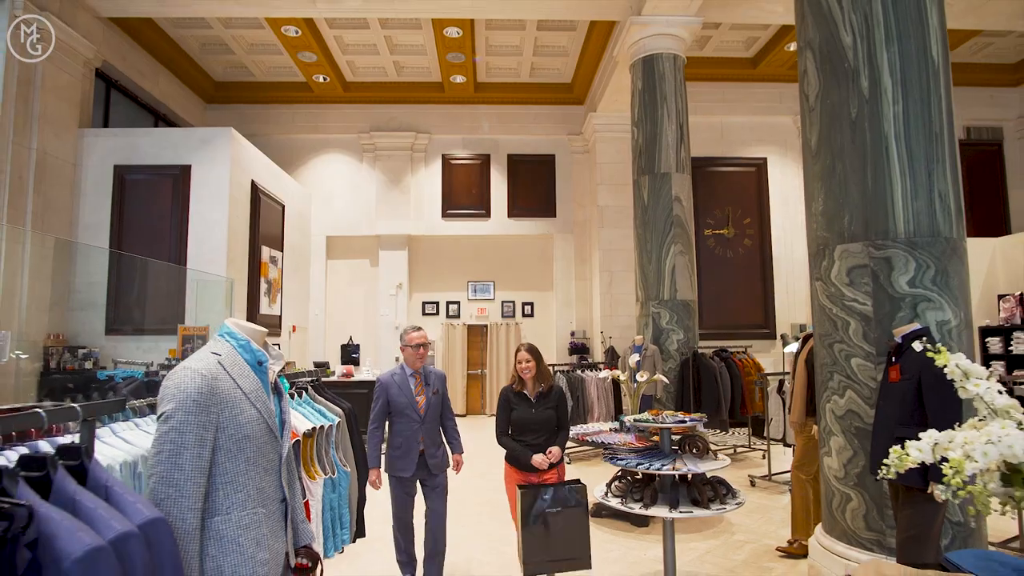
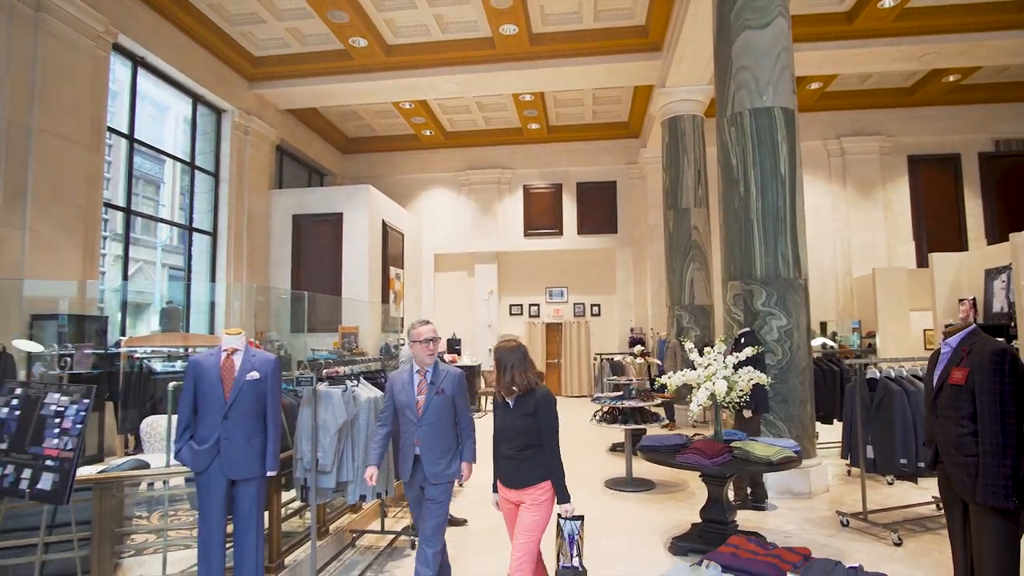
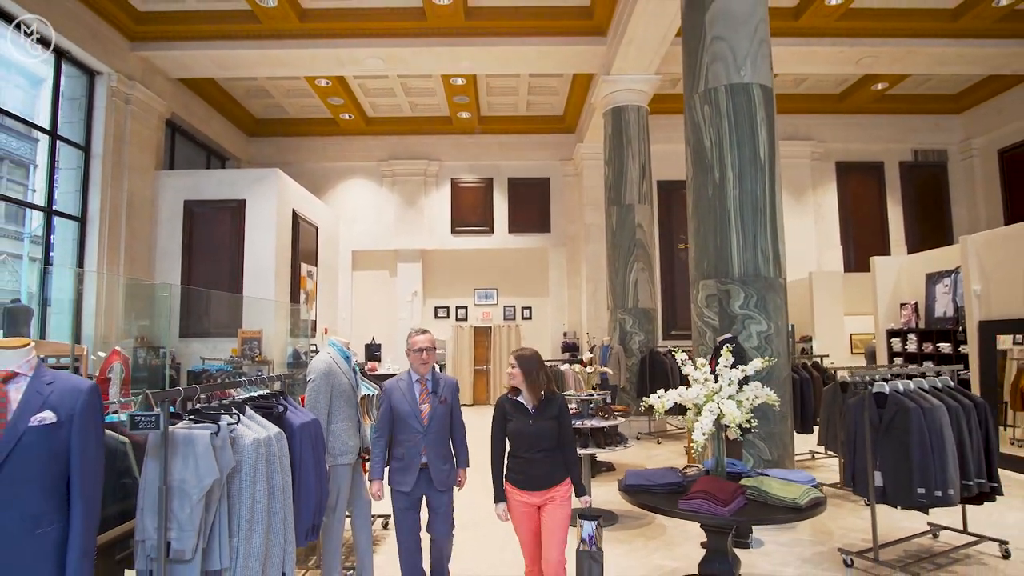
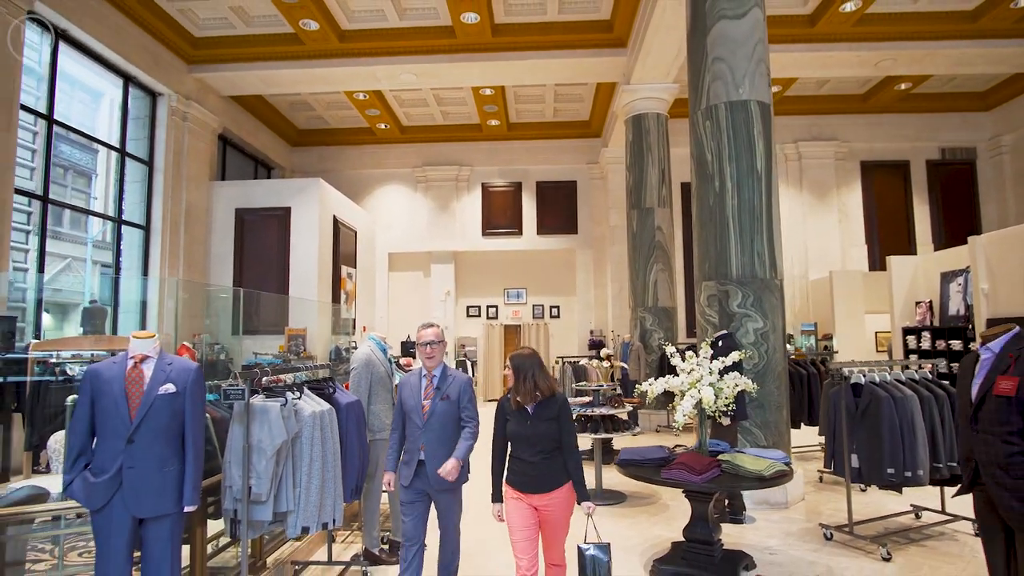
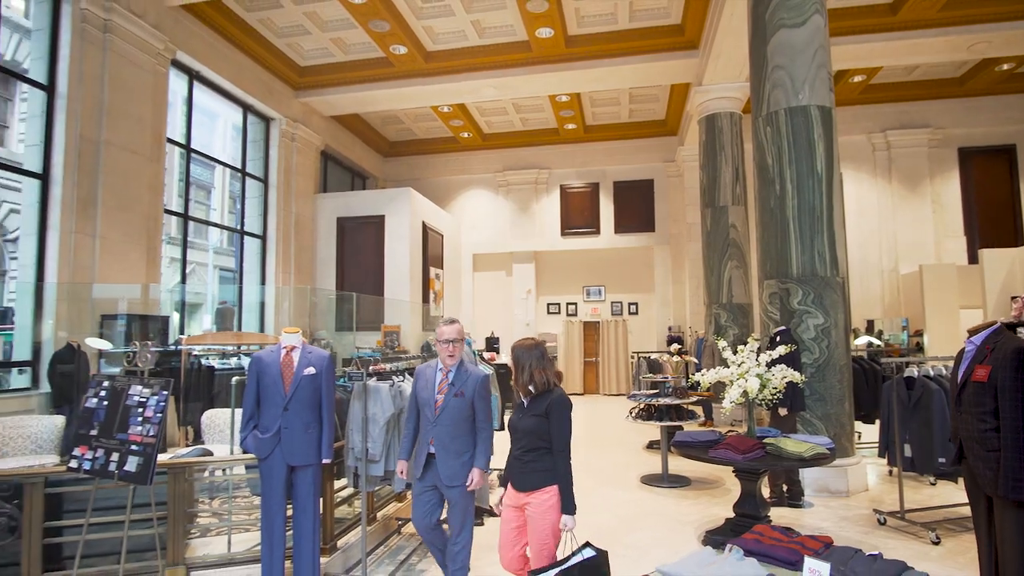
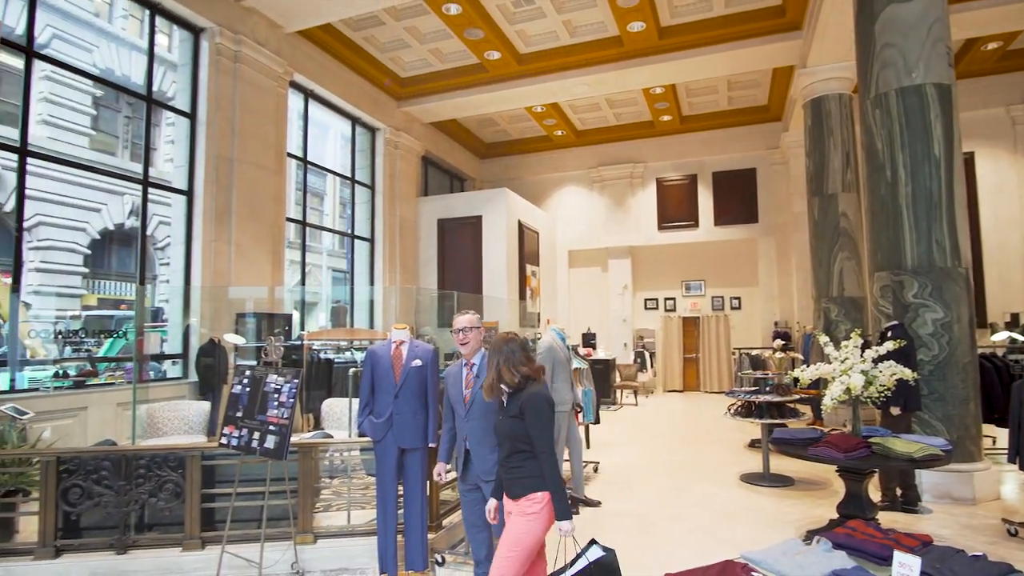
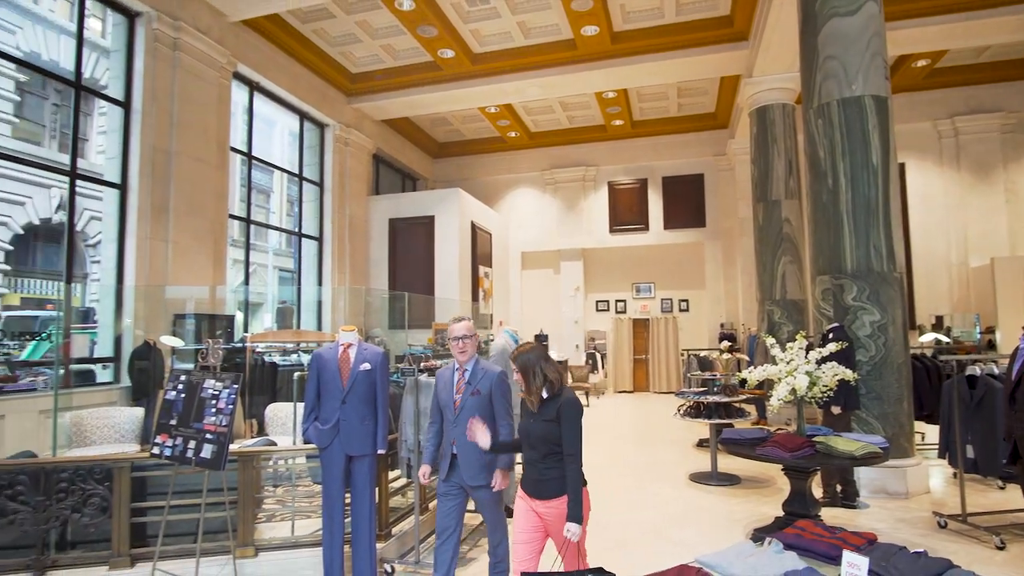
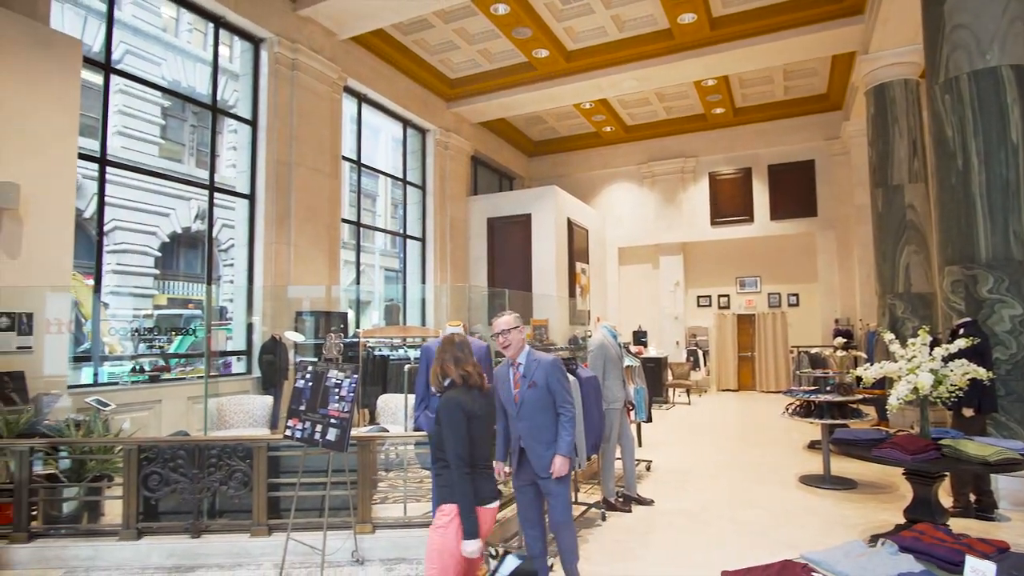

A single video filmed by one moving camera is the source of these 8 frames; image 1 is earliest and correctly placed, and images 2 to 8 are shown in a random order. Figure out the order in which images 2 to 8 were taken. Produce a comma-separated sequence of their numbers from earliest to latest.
3, 4, 2, 5, 7, 6, 8
